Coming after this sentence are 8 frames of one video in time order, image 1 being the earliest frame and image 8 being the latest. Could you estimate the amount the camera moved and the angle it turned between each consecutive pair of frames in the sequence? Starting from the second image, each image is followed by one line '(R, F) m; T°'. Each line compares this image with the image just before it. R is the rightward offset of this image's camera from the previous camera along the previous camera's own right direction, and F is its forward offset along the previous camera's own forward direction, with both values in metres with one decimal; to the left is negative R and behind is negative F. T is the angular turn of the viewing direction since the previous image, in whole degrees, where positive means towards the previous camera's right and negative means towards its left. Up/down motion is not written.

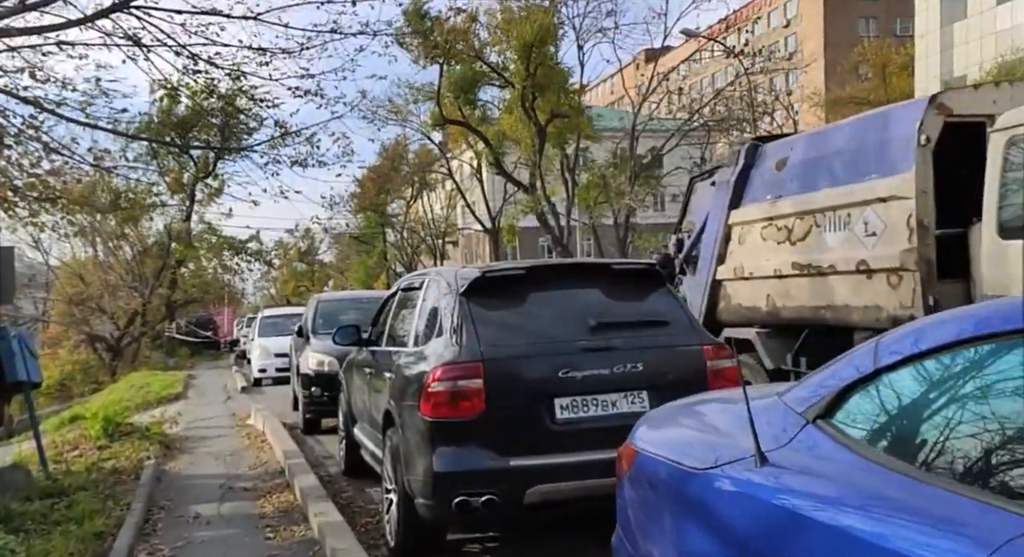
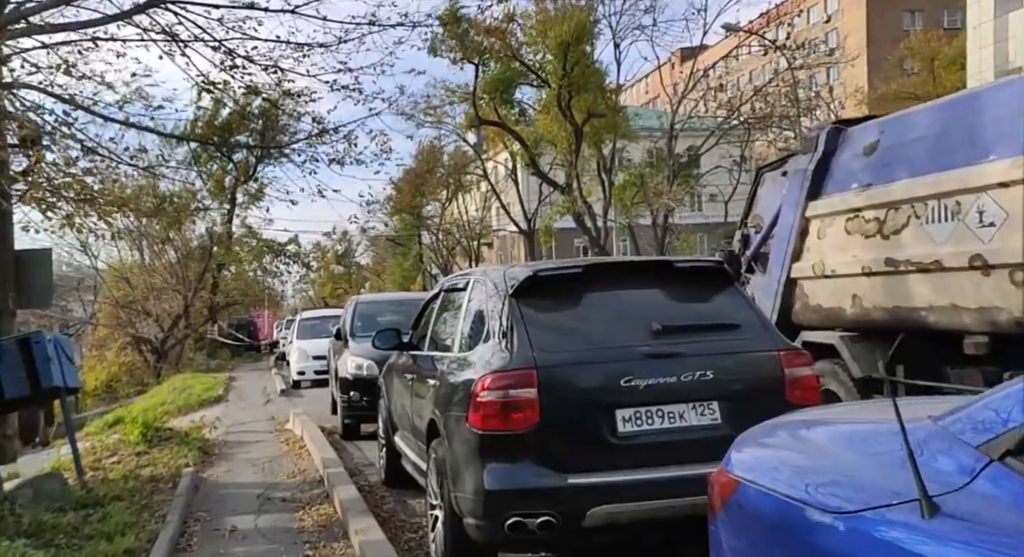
(-0.1, +0.3) m; -2°
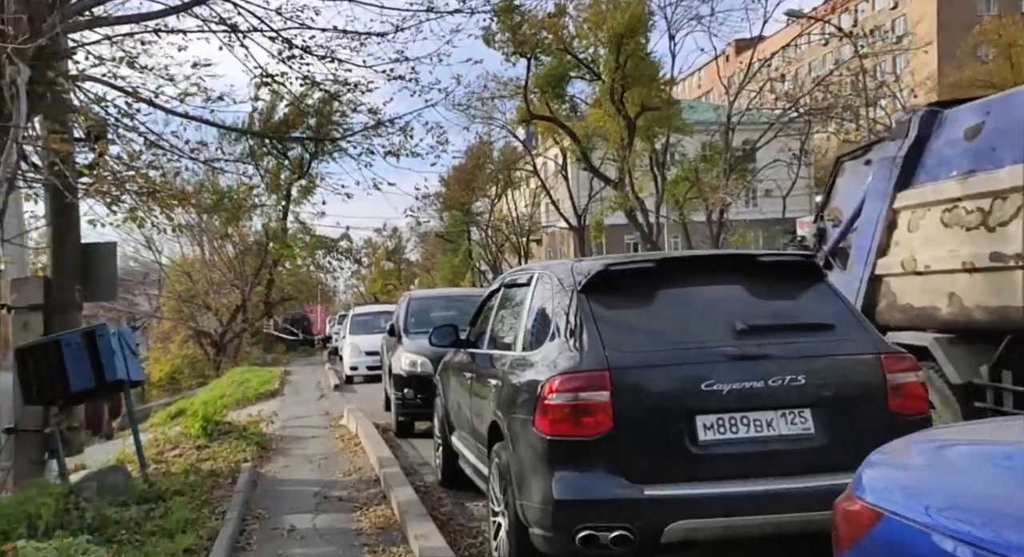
(-0.1, +0.2) m; -3°
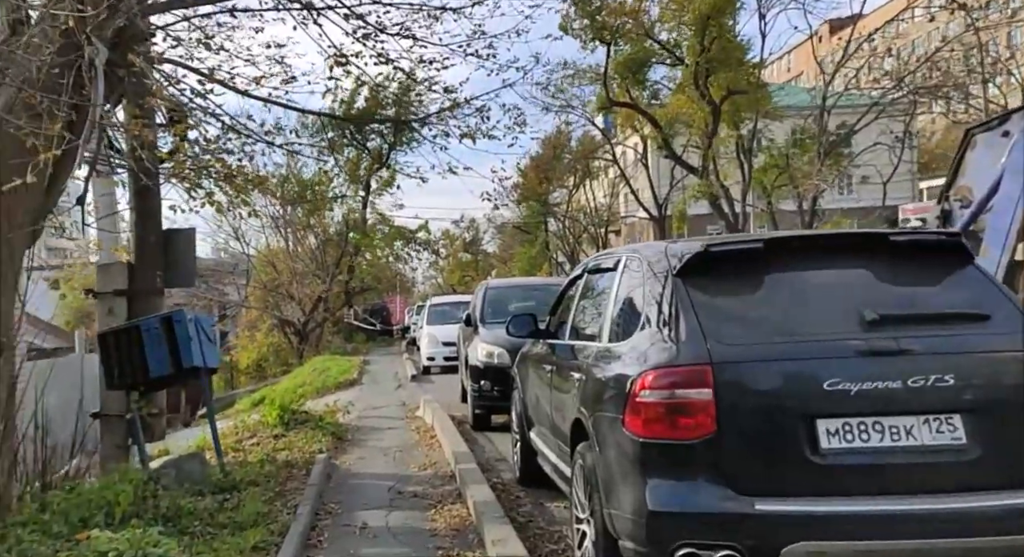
(0.0, +0.4) m; -4°
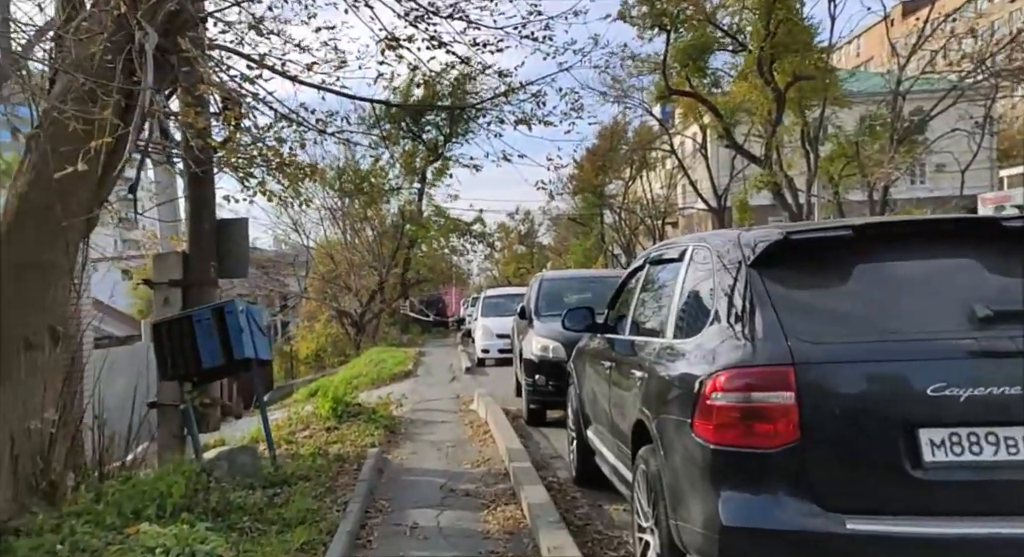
(0.0, +0.3) m; -3°
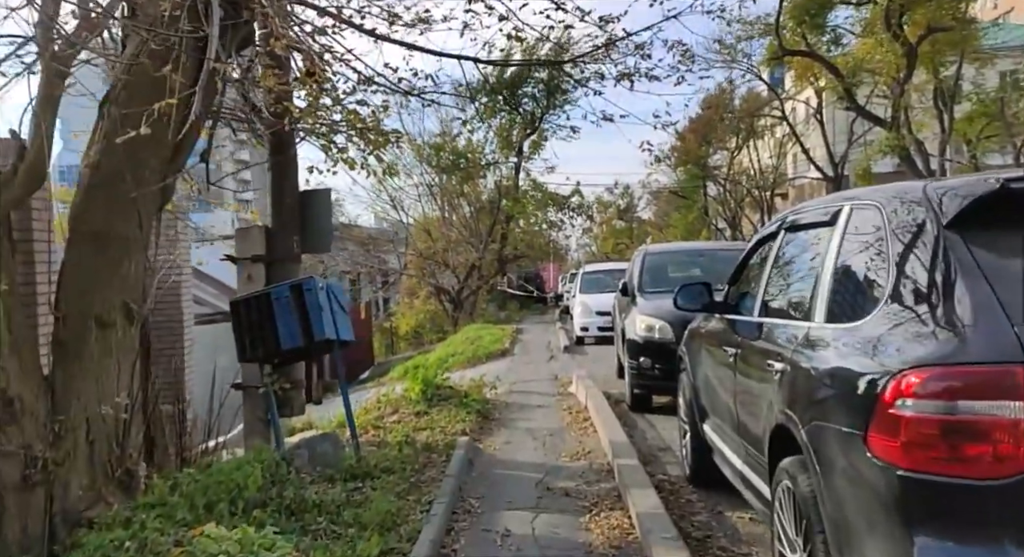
(0.0, +0.8) m; -6°
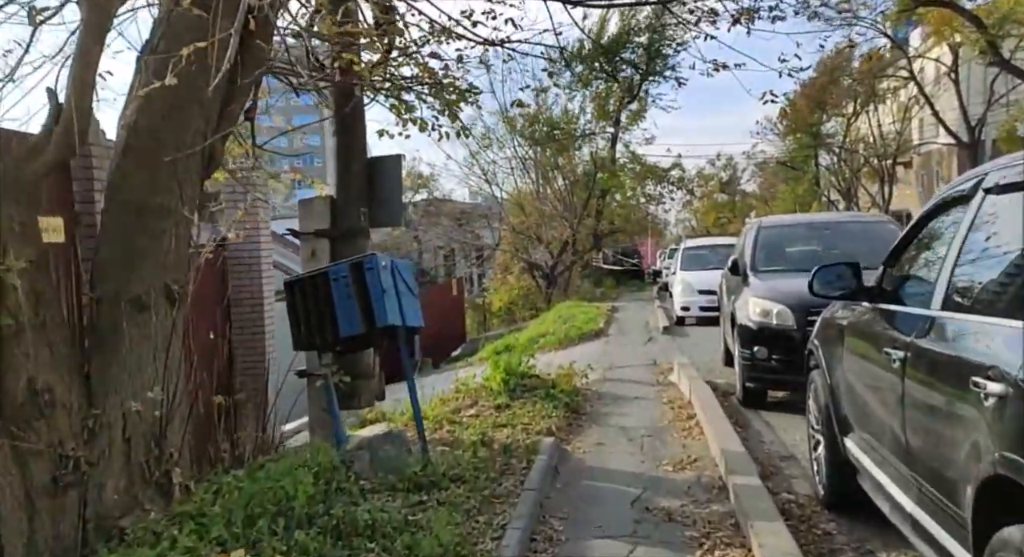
(0.0, +1.1) m; -6°
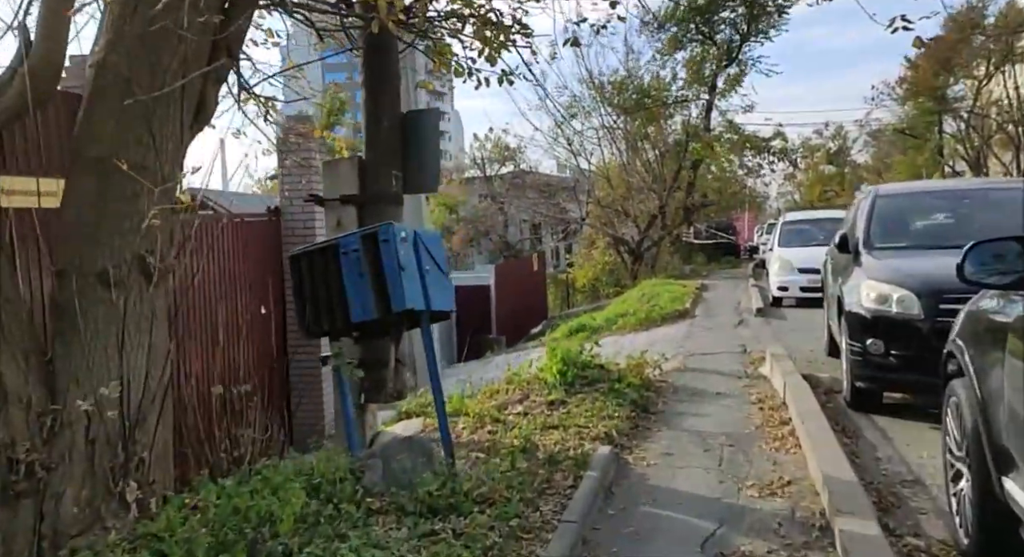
(+0.2, +1.3) m; -5°
